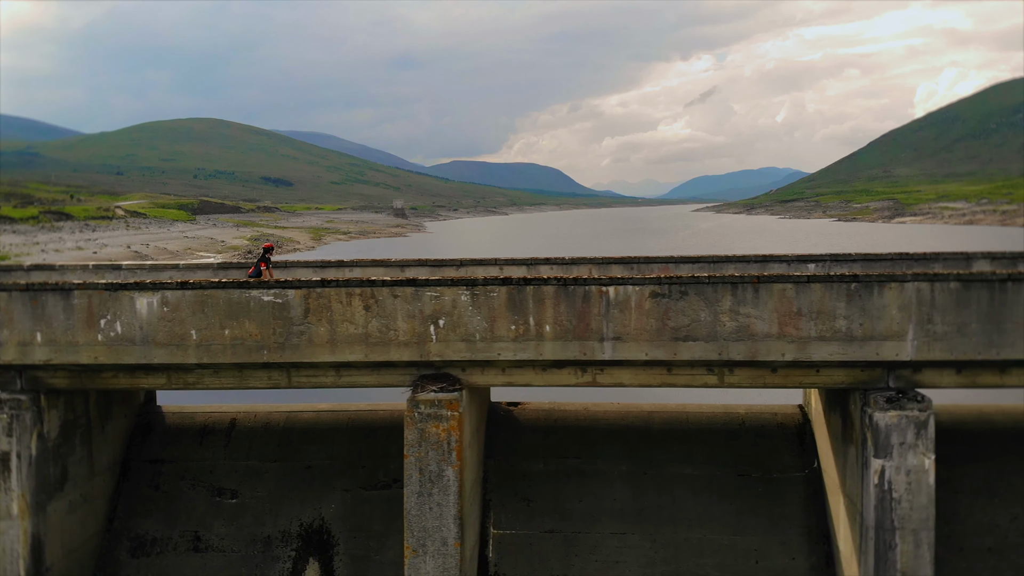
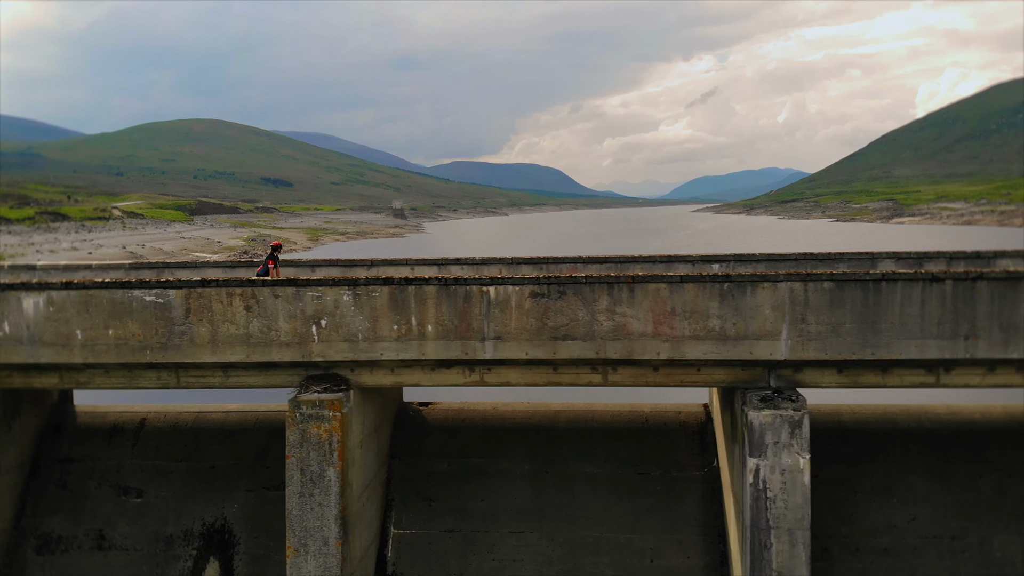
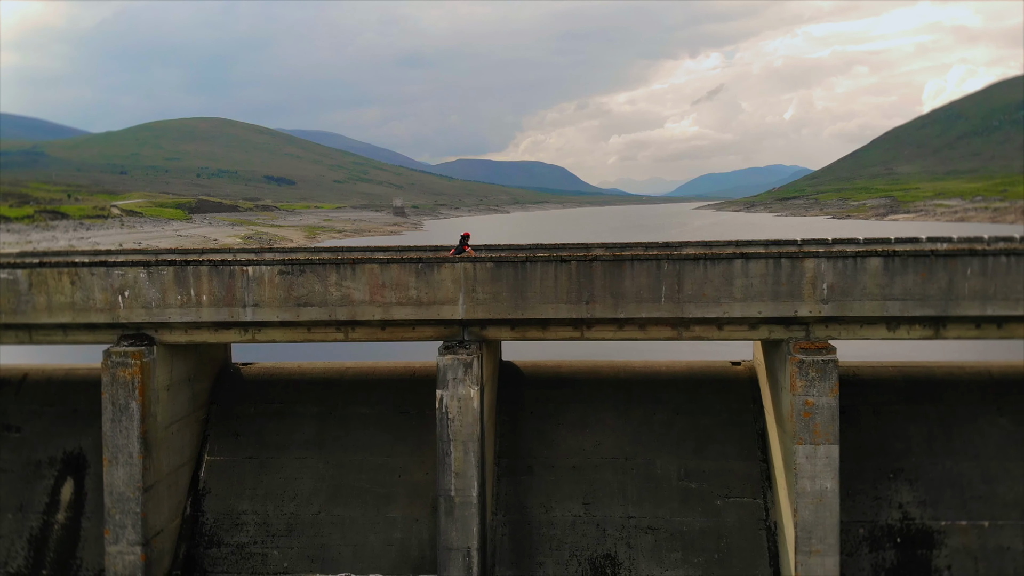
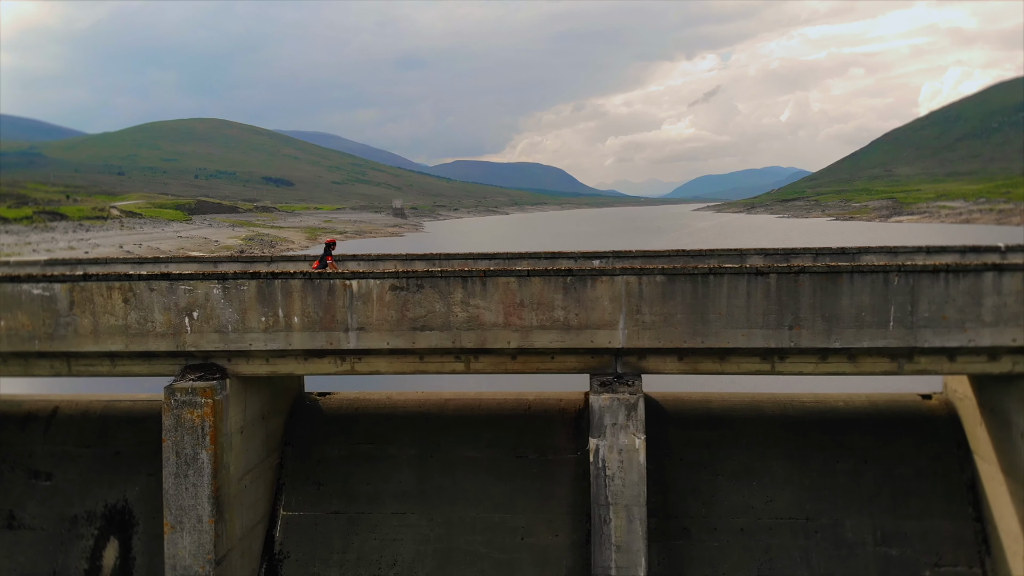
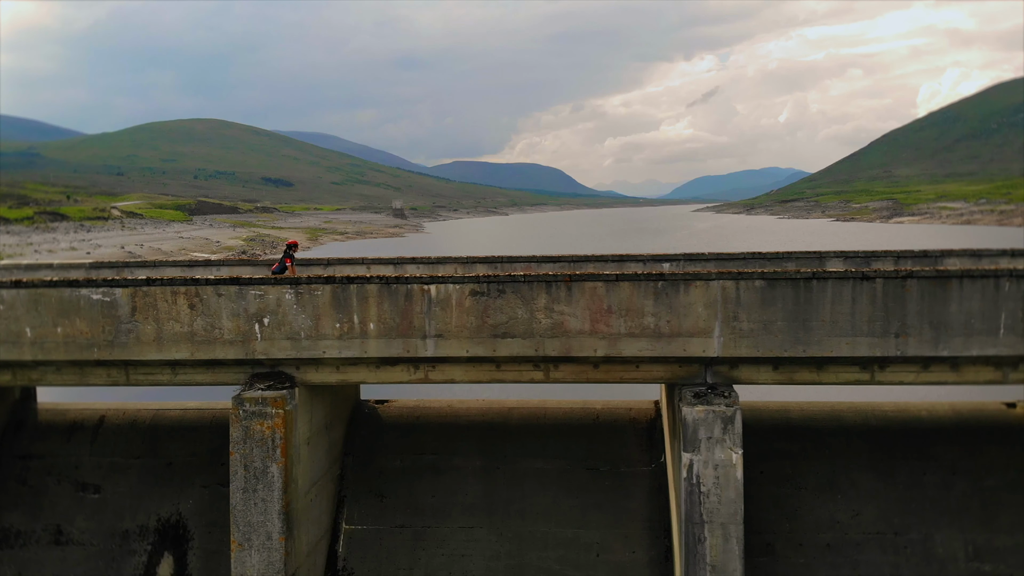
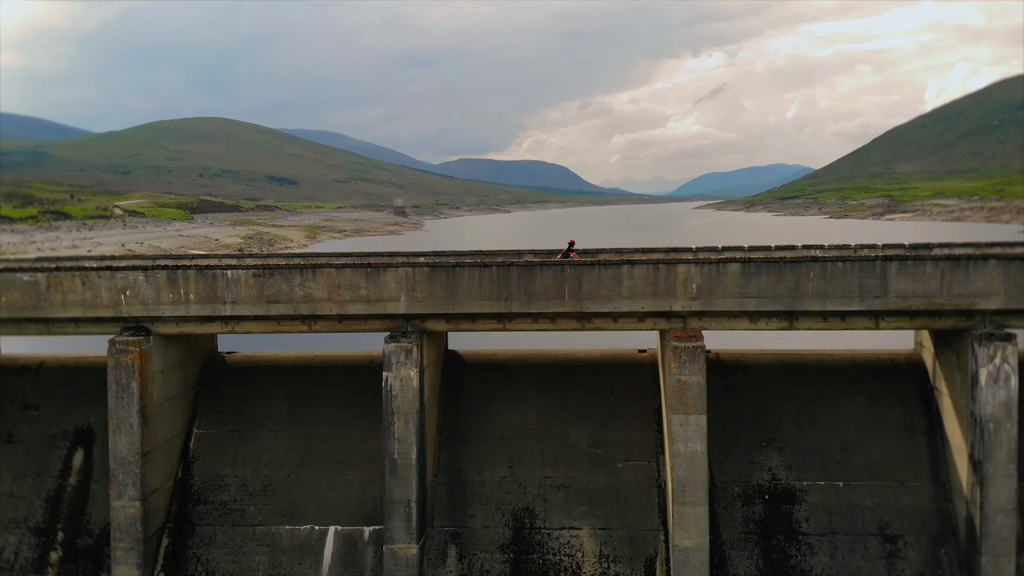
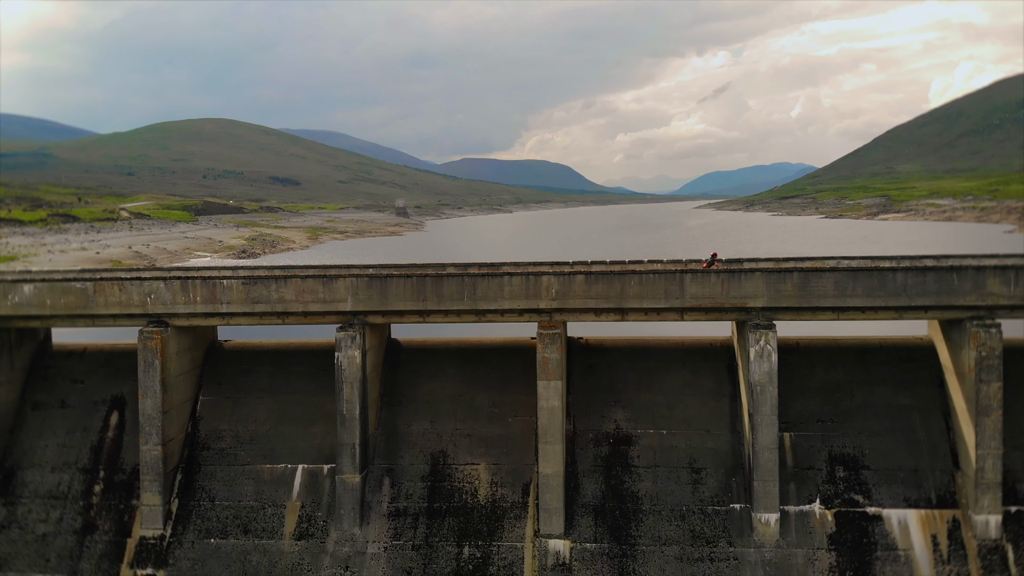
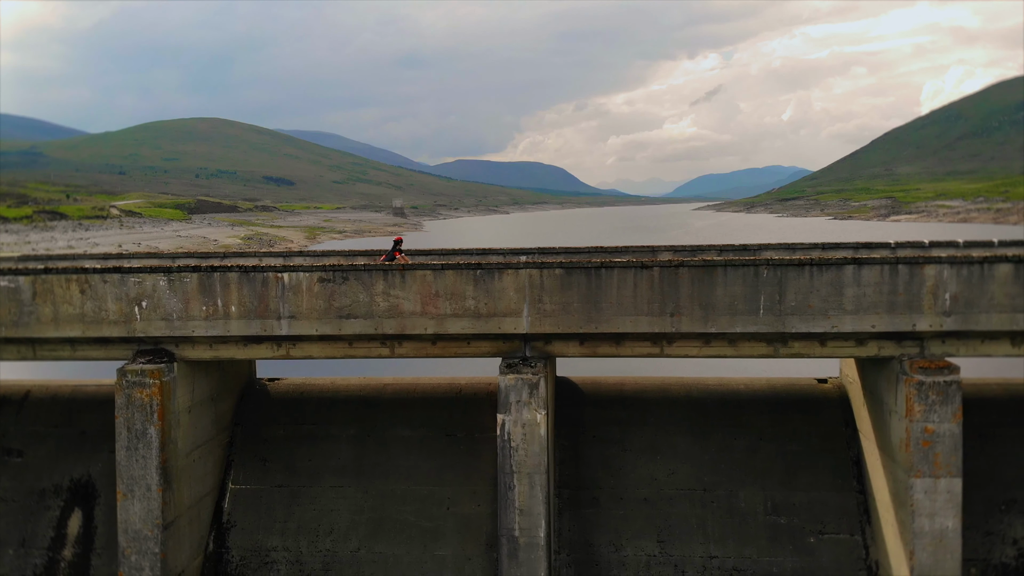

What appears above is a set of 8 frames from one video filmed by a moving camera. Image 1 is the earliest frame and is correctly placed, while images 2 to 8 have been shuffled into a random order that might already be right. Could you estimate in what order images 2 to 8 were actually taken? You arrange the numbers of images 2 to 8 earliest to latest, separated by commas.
2, 5, 4, 8, 3, 6, 7
